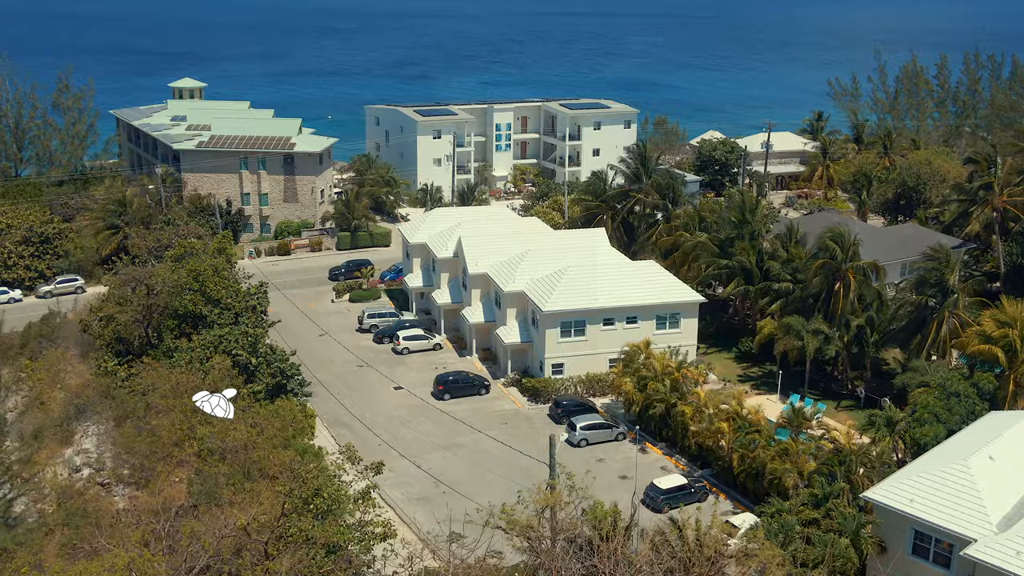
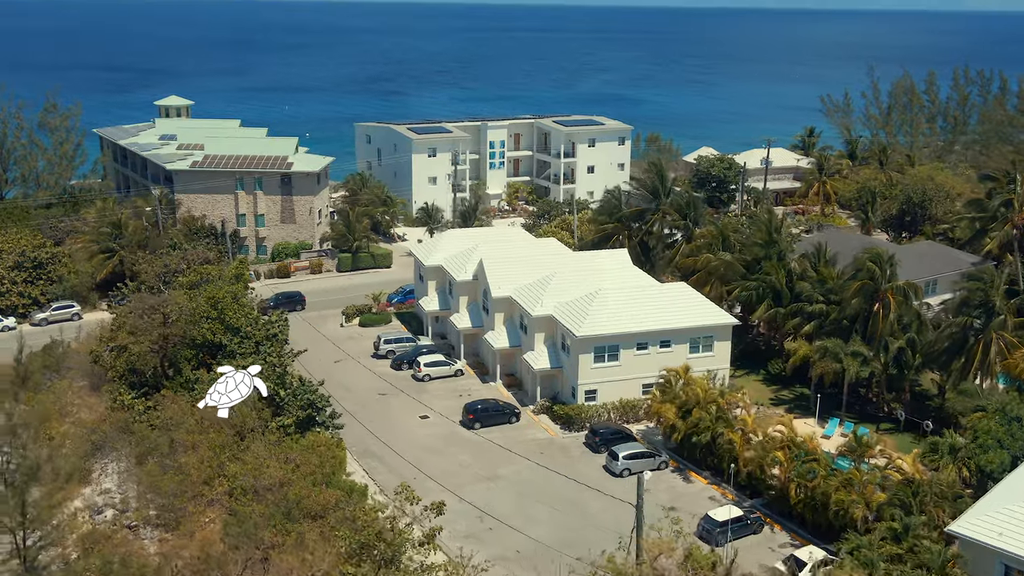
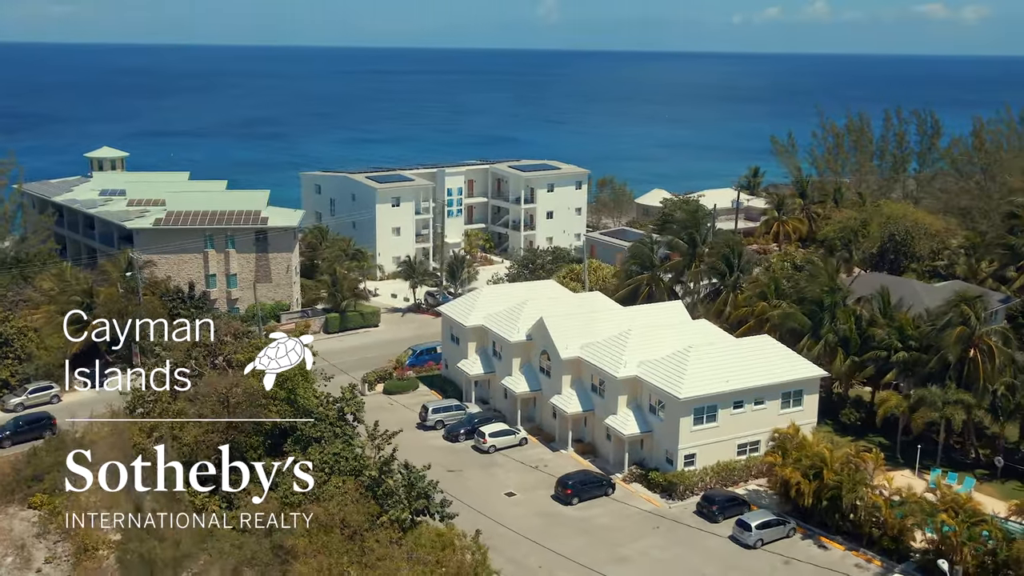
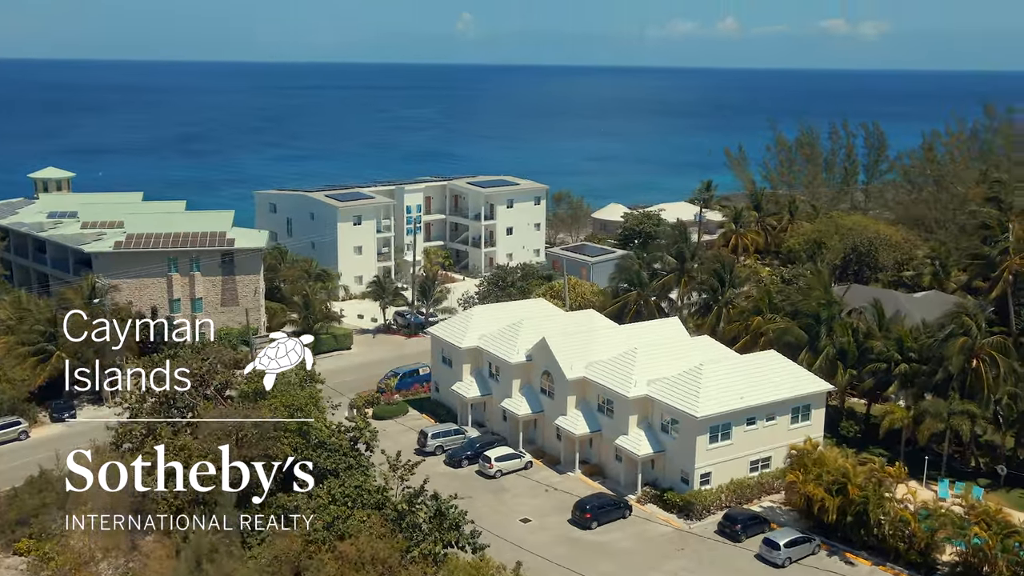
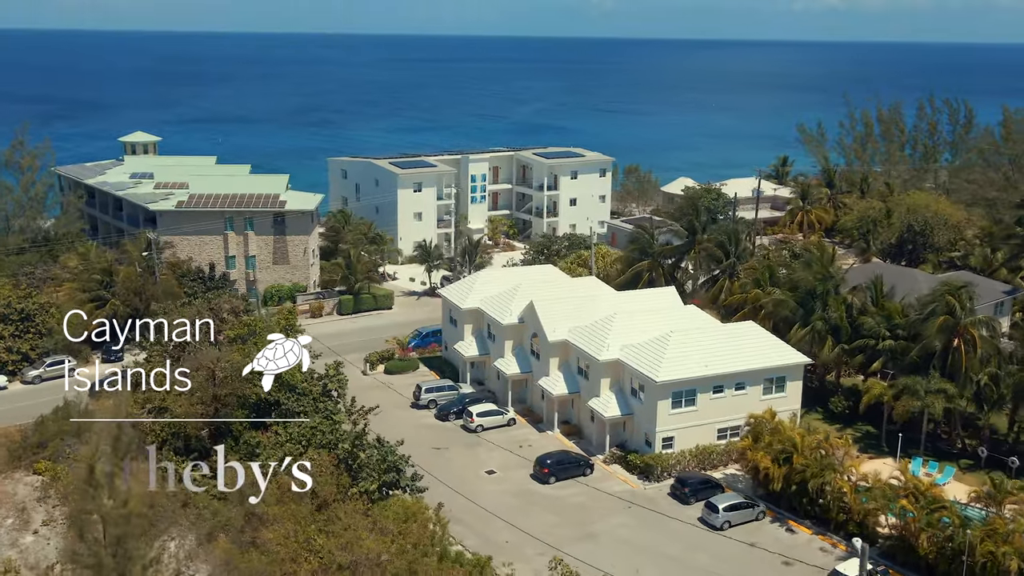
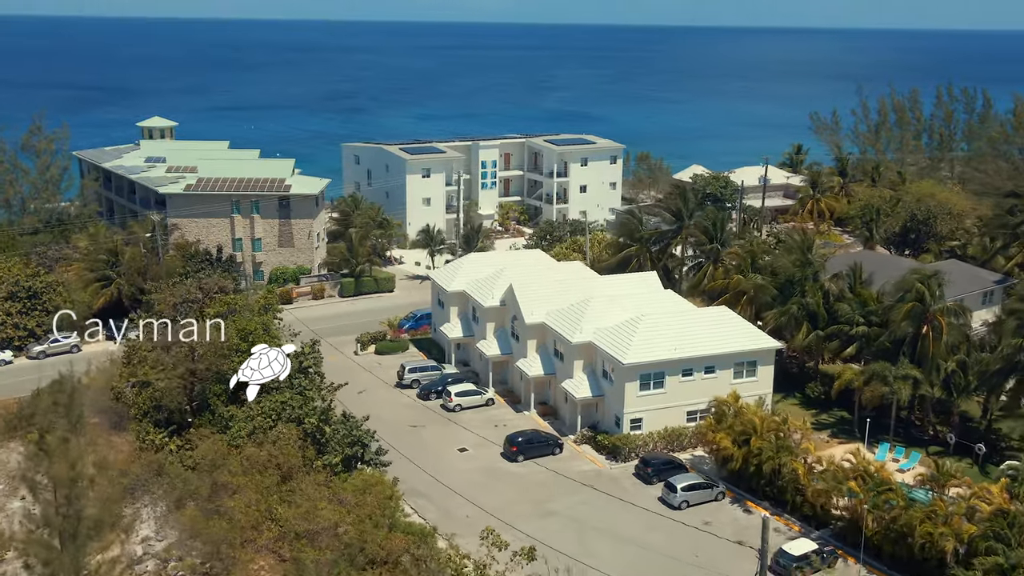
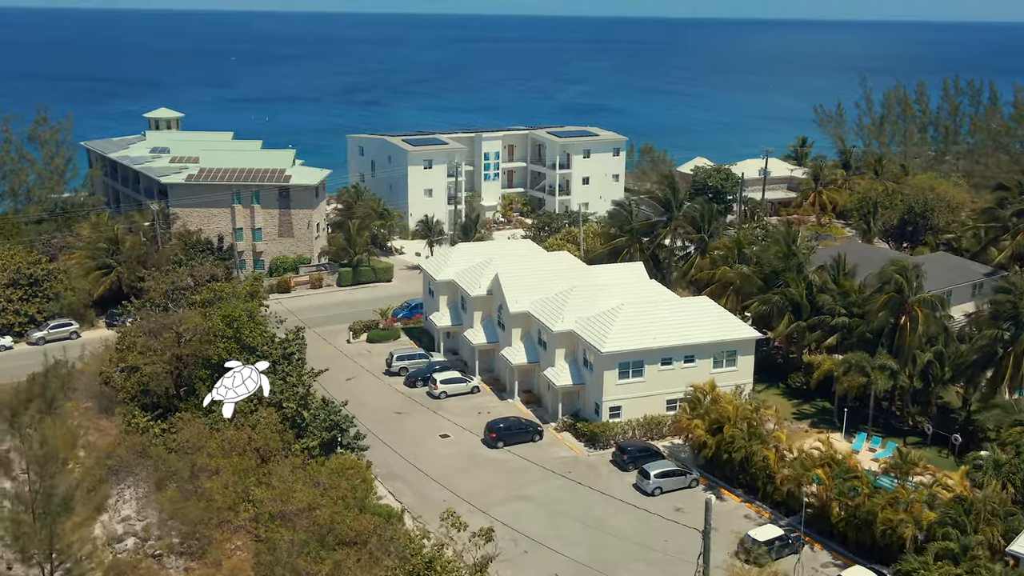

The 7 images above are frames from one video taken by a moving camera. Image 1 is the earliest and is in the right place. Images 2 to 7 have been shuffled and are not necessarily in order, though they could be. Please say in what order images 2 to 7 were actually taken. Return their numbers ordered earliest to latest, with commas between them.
2, 7, 6, 5, 3, 4
